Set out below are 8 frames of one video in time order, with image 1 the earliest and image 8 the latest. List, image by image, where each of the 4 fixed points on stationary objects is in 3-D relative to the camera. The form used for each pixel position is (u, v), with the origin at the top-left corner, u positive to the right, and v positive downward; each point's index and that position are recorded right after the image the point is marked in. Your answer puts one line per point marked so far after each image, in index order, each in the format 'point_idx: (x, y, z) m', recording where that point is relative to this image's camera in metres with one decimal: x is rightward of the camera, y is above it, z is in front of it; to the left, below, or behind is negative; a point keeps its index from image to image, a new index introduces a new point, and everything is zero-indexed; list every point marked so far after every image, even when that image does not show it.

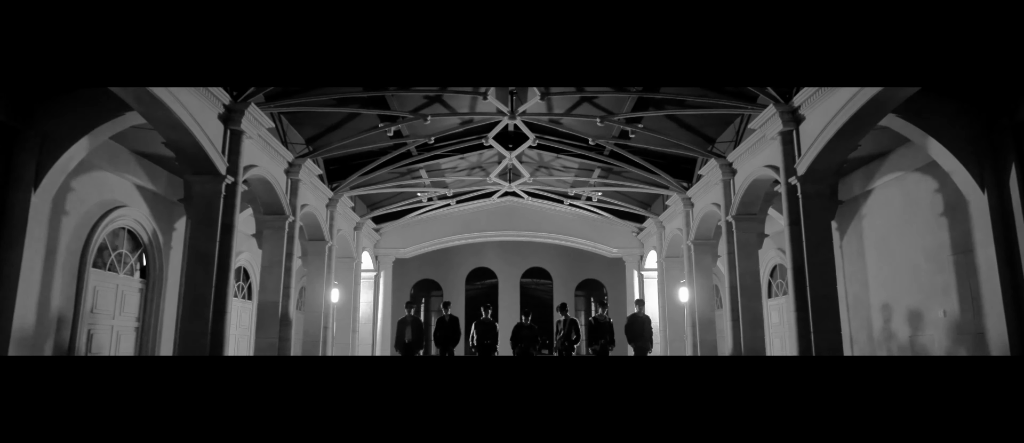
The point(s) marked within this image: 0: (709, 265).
0: (+2.9, -0.6, +12.9) m
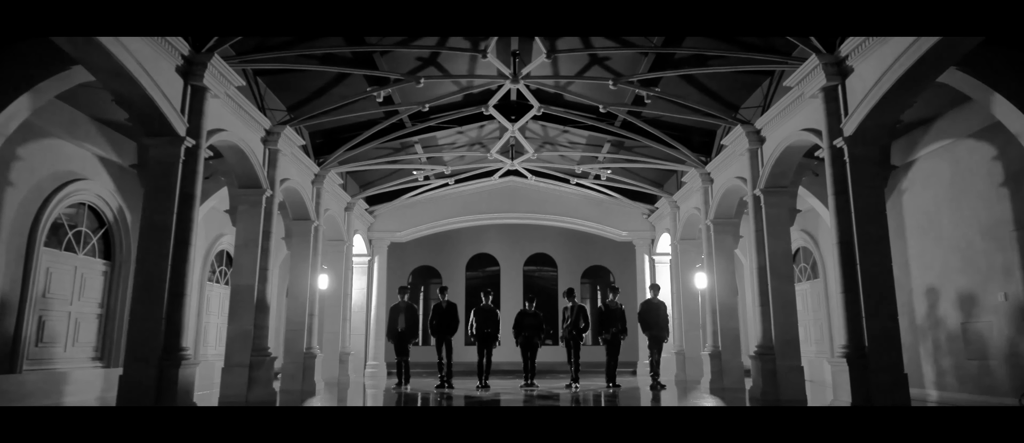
0: (+2.9, -0.3, +11.8) m
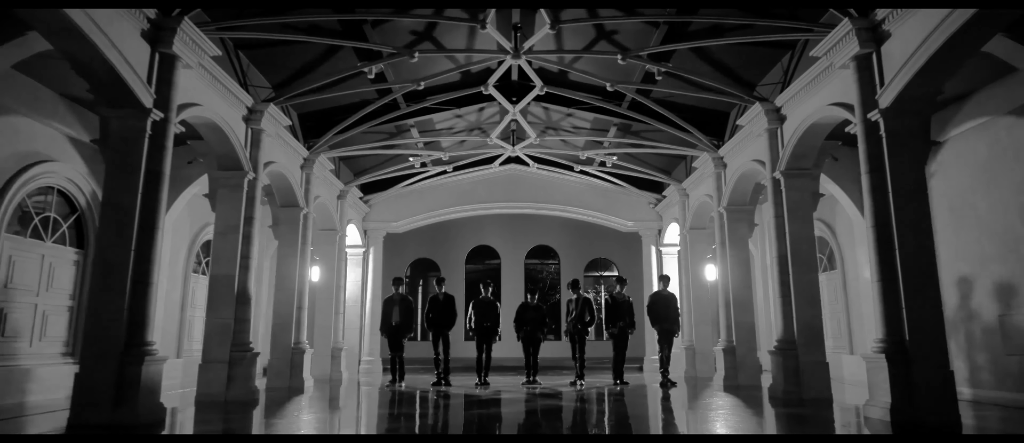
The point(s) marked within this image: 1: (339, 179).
0: (+2.9, -0.2, +11.1) m
1: (-2.7, +0.7, +13.5) m
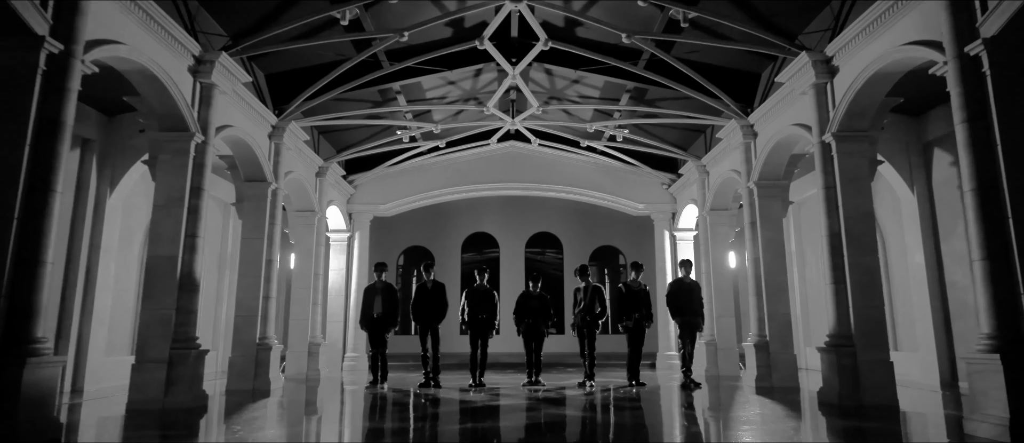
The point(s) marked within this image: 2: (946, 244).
0: (+2.9, +0.1, +9.6) m
1: (-2.7, +0.9, +12.0) m
2: (+4.5, -0.2, +9.2) m
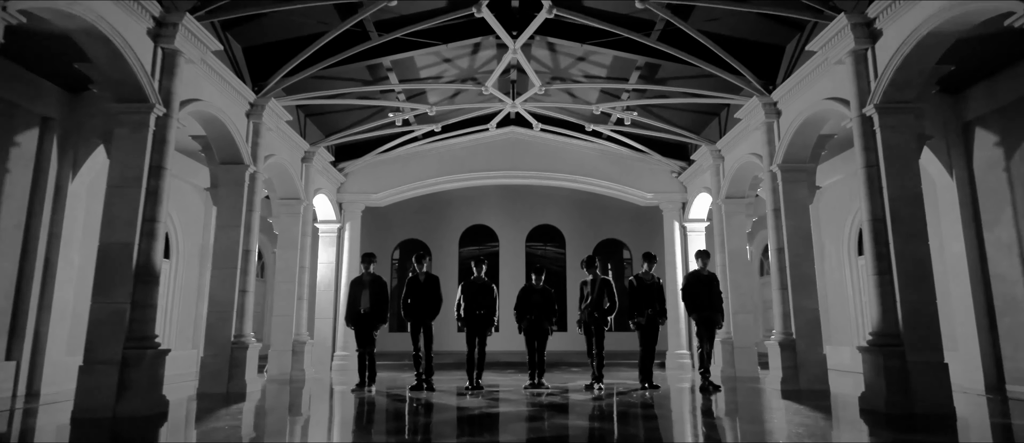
0: (+2.9, +0.2, +8.8) m
1: (-2.7, +1.1, +11.2) m
2: (+4.5, -0.1, +8.4) m
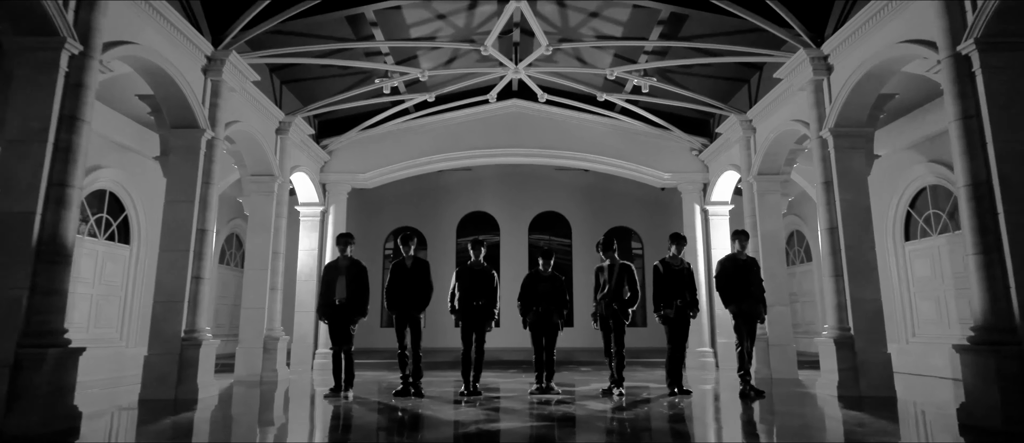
0: (+3.0, +0.4, +7.4) m
1: (-2.6, +1.3, +9.8) m
2: (+4.6, +0.1, +7.0) m
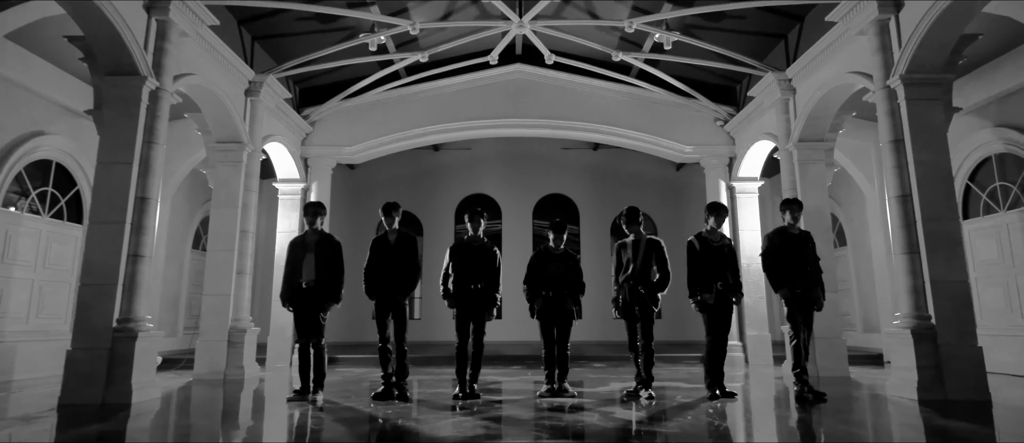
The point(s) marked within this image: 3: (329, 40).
0: (+3.0, +0.7, +6.2) m
1: (-2.6, +1.5, +8.6) m
2: (+4.6, +0.3, +5.8) m
3: (-2.0, +2.0, +9.7) m
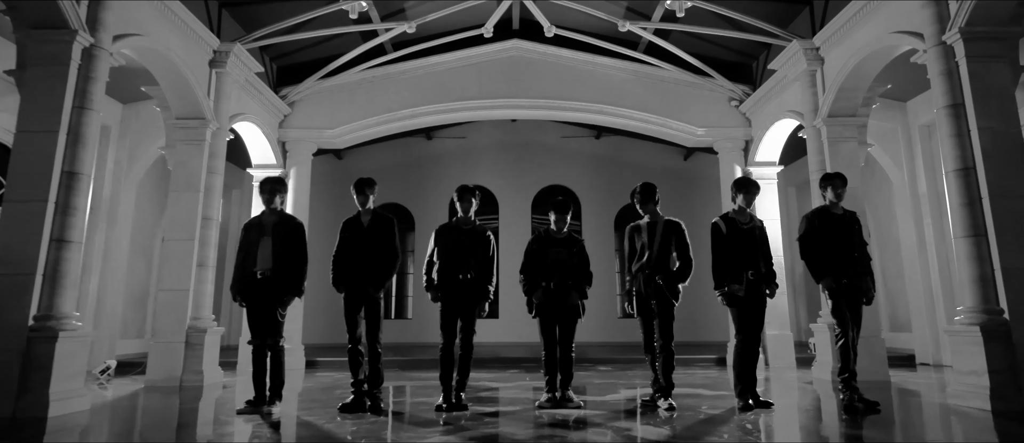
0: (+3.0, +0.8, +5.2) m
1: (-2.6, +1.7, +7.6) m
2: (+4.6, +0.5, +4.8) m
3: (-2.0, +2.1, +8.7) m
